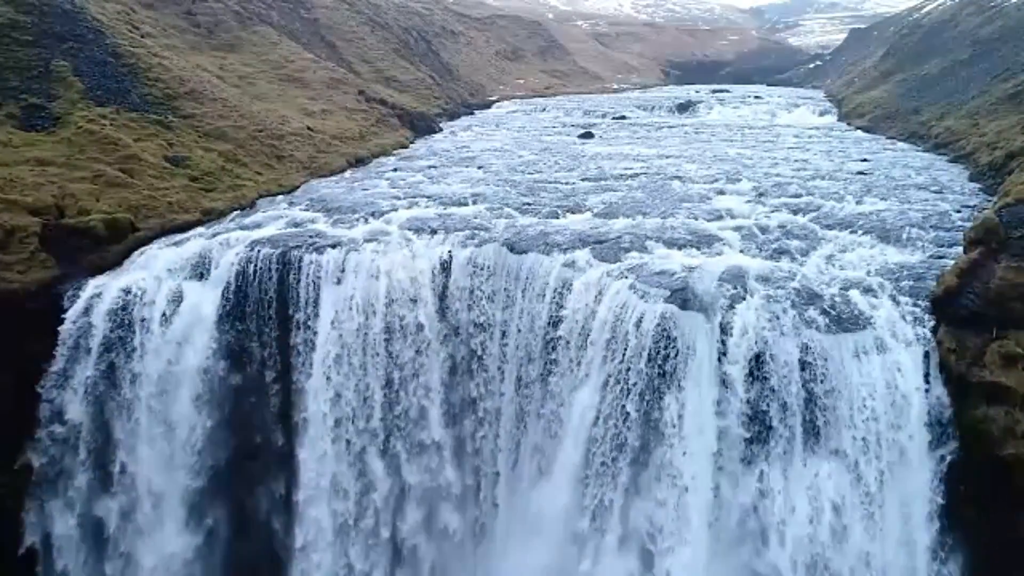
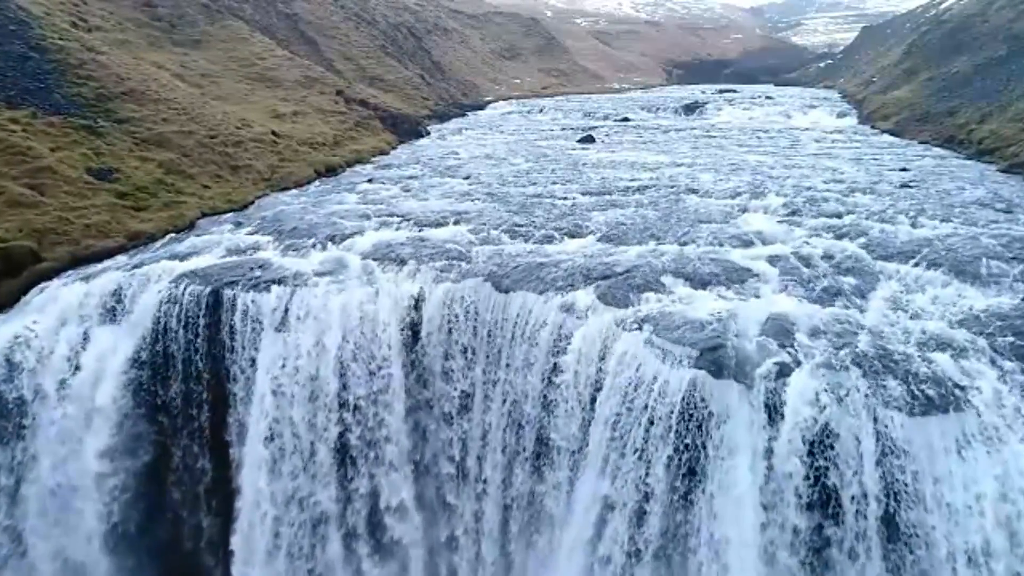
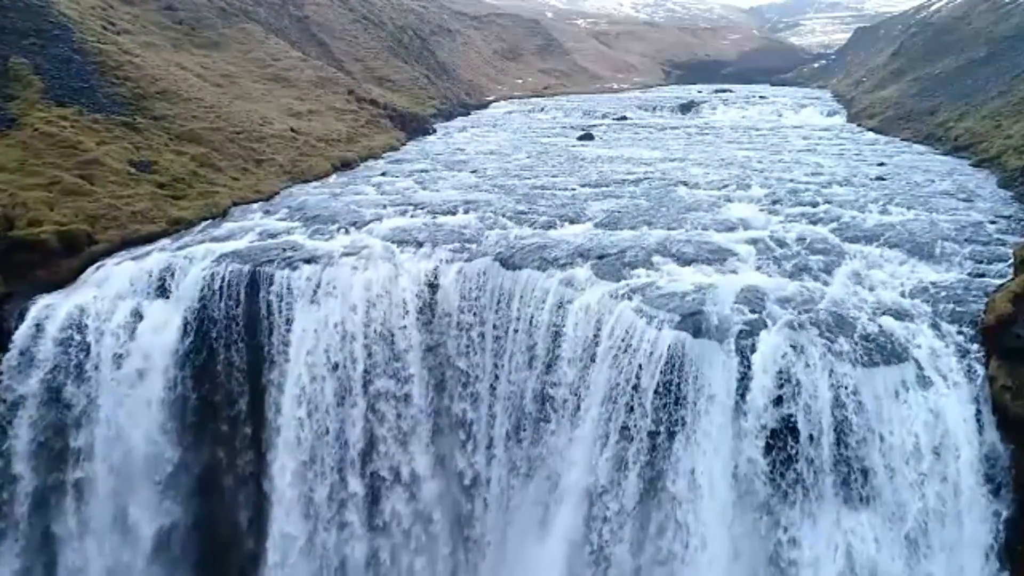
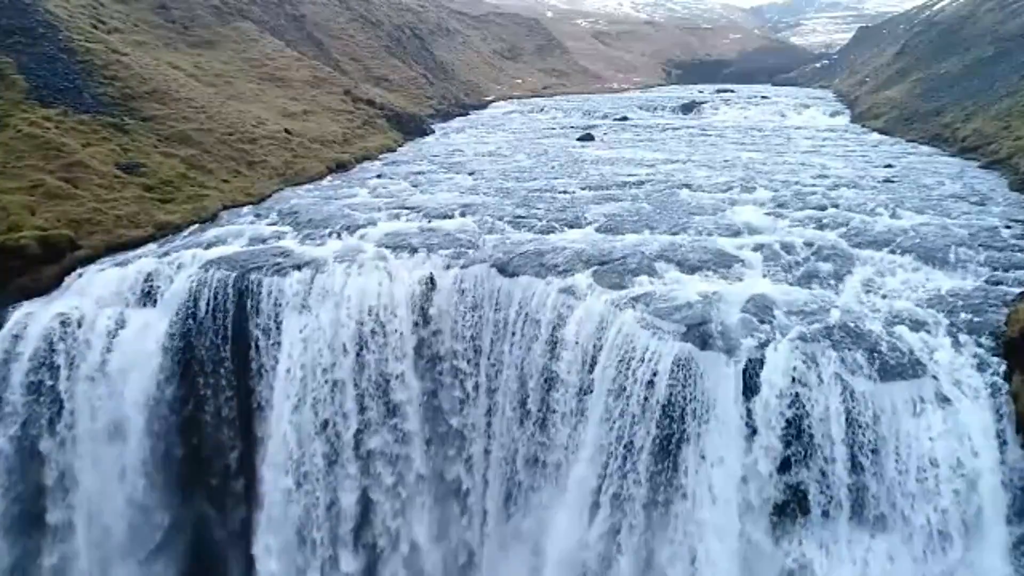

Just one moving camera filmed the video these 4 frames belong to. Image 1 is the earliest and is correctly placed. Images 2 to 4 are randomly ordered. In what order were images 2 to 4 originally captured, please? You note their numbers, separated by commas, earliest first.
3, 4, 2
